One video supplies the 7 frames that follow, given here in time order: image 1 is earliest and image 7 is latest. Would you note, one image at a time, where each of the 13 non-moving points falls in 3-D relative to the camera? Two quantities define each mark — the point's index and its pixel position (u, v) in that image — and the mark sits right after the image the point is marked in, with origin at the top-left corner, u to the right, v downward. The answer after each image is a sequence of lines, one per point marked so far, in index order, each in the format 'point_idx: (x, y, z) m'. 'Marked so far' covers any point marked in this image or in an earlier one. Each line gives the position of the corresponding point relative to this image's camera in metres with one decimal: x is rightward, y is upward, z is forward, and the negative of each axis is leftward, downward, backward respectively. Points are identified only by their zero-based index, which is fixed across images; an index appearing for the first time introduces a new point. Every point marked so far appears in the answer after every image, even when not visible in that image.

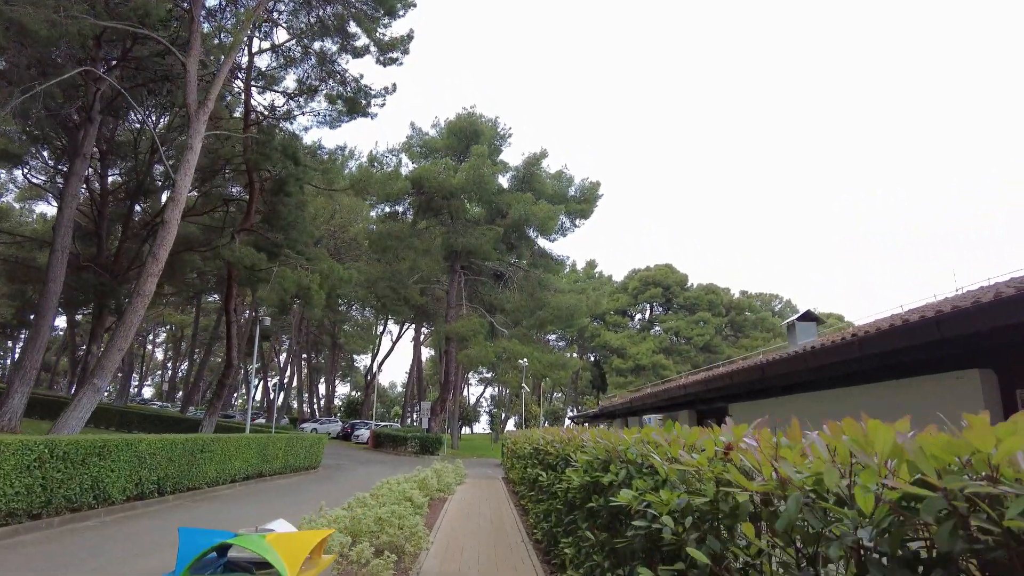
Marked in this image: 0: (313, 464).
0: (-5.3, -4.6, +15.8) m
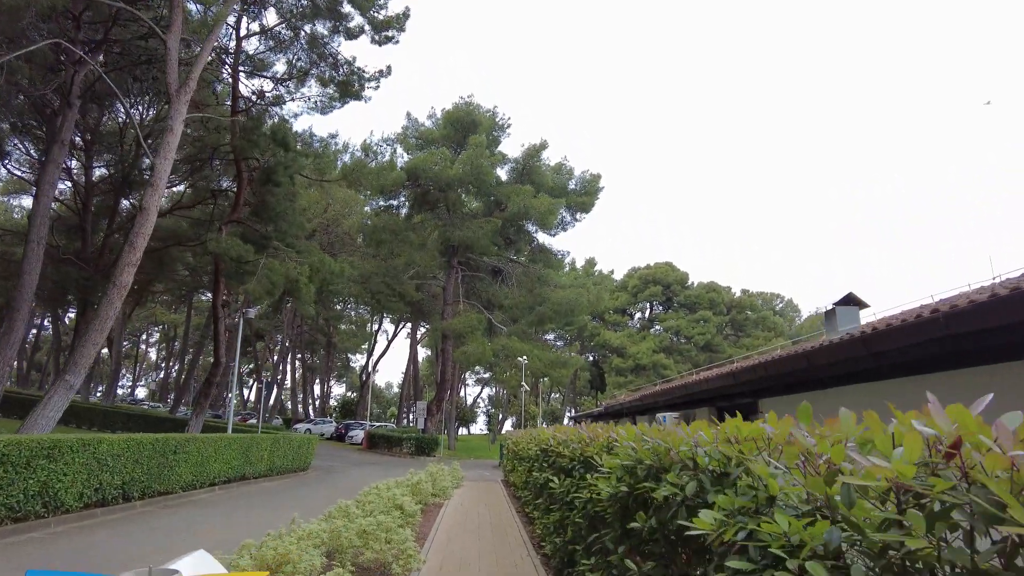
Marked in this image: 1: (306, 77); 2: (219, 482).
0: (-5.3, -4.5, +15.0) m
1: (-5.6, +5.8, +16.4) m
2: (-5.2, -3.4, +10.5) m
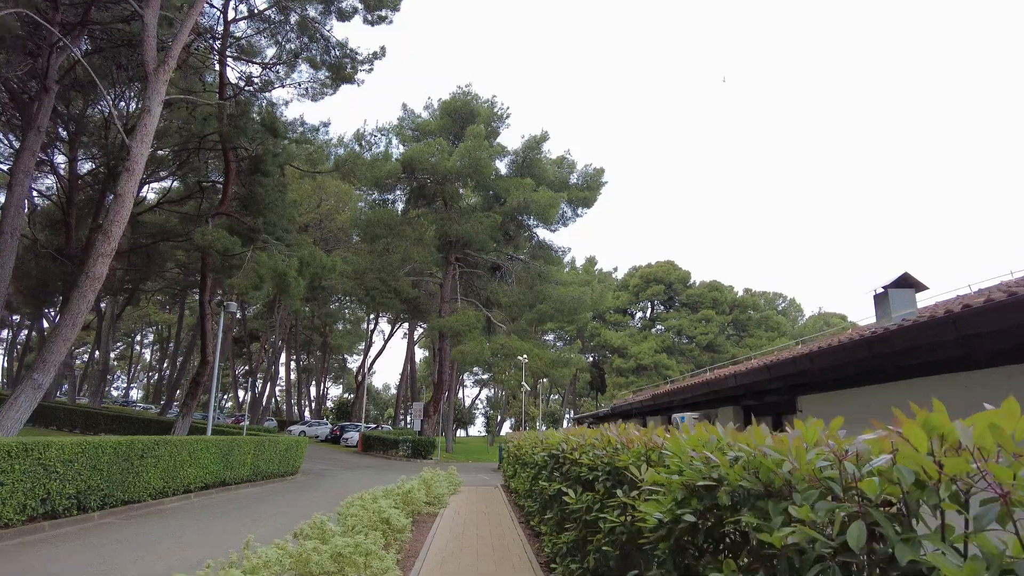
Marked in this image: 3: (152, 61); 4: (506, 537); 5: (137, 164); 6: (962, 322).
0: (-5.3, -4.3, +14.2) m
1: (-5.6, +6.0, +15.6) m
2: (-5.2, -3.3, +9.8) m
3: (-6.9, +4.4, +11.4) m
4: (-0.1, -2.8, +6.7) m
5: (-6.9, +2.3, +11.0) m
6: (+2.7, -0.2, +3.6) m
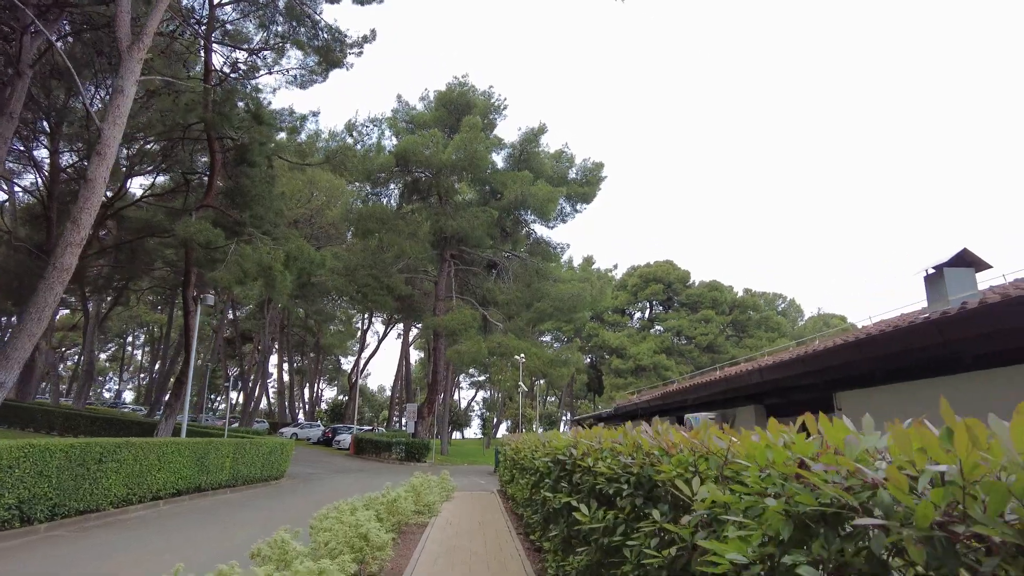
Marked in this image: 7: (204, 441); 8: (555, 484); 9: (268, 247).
0: (-5.4, -4.2, +13.5) m
1: (-5.7, +6.1, +14.9) m
2: (-5.3, -3.1, +9.0) m
3: (-6.9, +4.5, +10.7) m
4: (-0.1, -2.7, +6.0) m
5: (-7.0, +2.4, +10.3) m
6: (+2.7, -0.1, +2.9) m
7: (-5.3, -2.6, +10.3) m
8: (+0.3, -1.4, +4.2) m
9: (-6.2, +1.0, +15.0) m
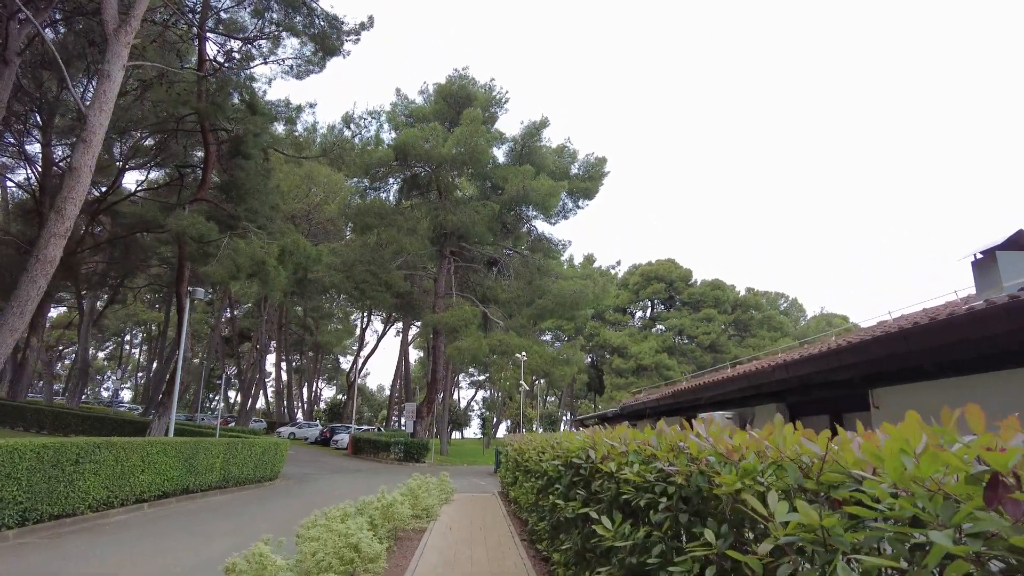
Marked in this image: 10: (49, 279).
0: (-5.4, -4.1, +13.1) m
1: (-5.6, +6.2, +14.5) m
2: (-5.2, -3.0, +8.6) m
3: (-6.9, +4.6, +10.3) m
4: (-0.1, -2.6, +5.6) m
5: (-6.9, +2.5, +9.9) m
6: (+2.7, 0.0, +2.5) m
7: (-5.3, -2.5, +9.8) m
8: (+0.3, -1.3, +3.7) m
9: (-6.1, +1.1, +14.6) m
10: (-7.6, +0.1, +9.8) m
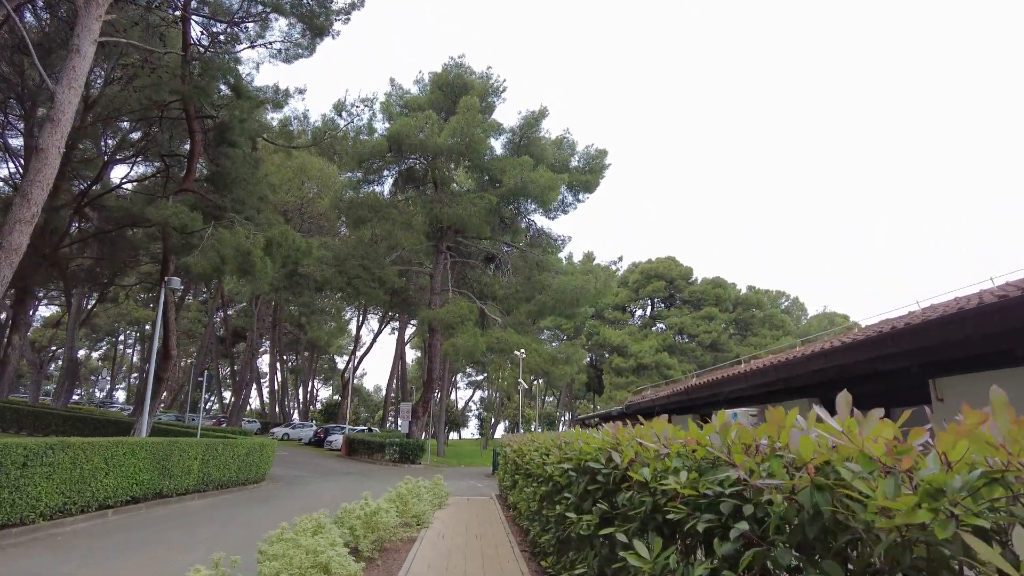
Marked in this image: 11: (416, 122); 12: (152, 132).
0: (-5.4, -3.9, +12.4) m
1: (-5.7, +6.3, +13.9) m
2: (-5.2, -2.9, +8.0) m
3: (-6.9, +4.8, +9.7) m
4: (-0.1, -2.4, +5.0) m
5: (-6.9, +2.7, +9.2) m
6: (+2.7, +0.2, +1.9) m
7: (-5.3, -2.4, +9.2) m
8: (+0.3, -1.1, +3.1) m
9: (-6.2, +1.3, +13.9) m
10: (-7.6, +0.3, +9.2) m
11: (-2.9, +5.1, +18.3) m
12: (-11.0, +4.8, +18.3) m
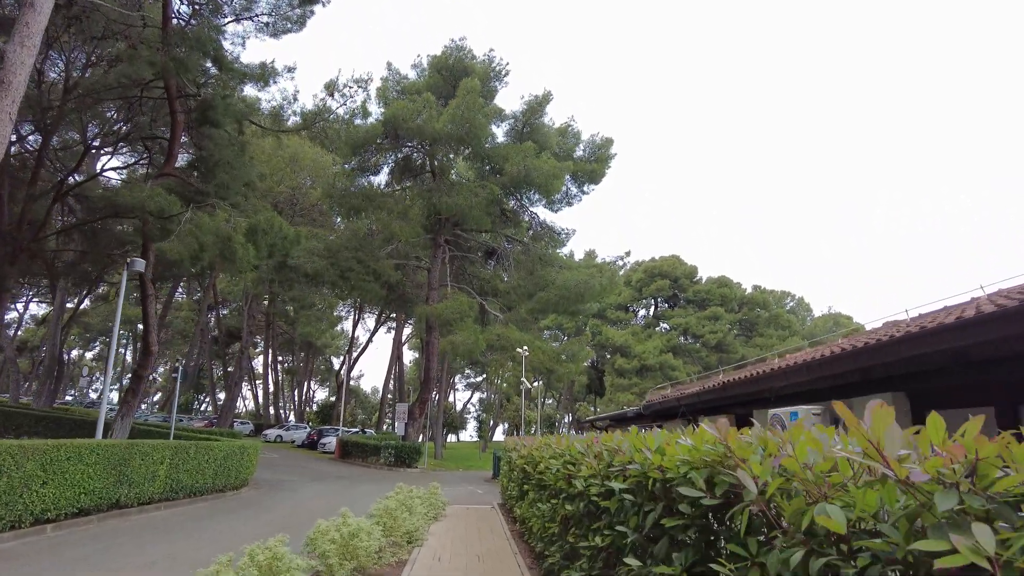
0: (-5.3, -3.7, +11.4) m
1: (-5.6, +6.6, +12.9) m
2: (-5.2, -2.6, +7.0) m
3: (-6.8, +5.0, +8.7) m
4: (0.0, -2.2, +4.0) m
5: (-6.9, +2.9, +8.2) m
6: (+2.8, +0.4, +0.9) m
7: (-5.2, -2.1, +8.2) m
8: (+0.4, -0.9, +2.1) m
9: (-6.1, +1.5, +12.9) m
10: (-7.6, +0.5, +8.1) m
11: (-2.9, +5.2, +17.3) m
12: (-11.0, +5.0, +17.3) m
